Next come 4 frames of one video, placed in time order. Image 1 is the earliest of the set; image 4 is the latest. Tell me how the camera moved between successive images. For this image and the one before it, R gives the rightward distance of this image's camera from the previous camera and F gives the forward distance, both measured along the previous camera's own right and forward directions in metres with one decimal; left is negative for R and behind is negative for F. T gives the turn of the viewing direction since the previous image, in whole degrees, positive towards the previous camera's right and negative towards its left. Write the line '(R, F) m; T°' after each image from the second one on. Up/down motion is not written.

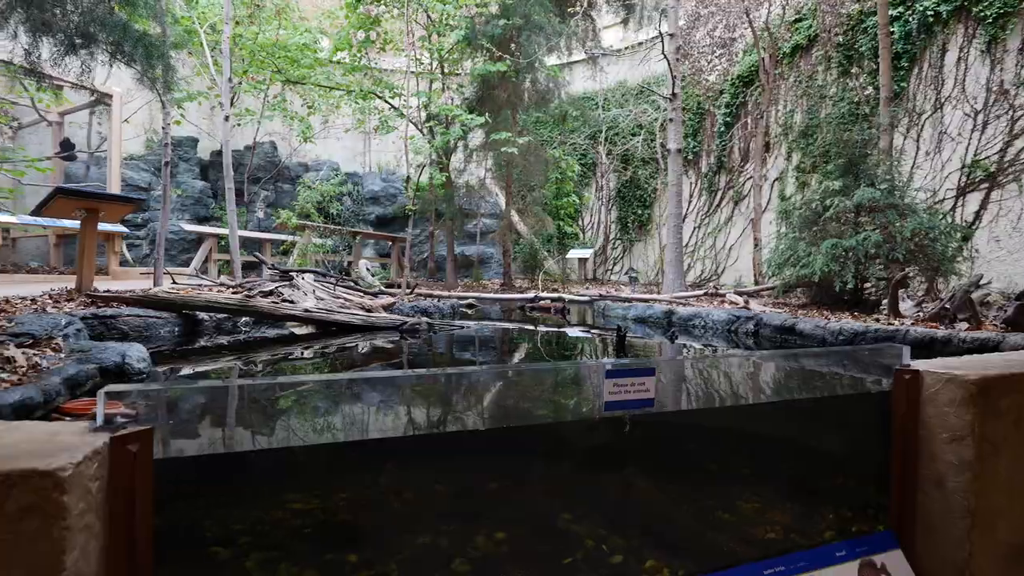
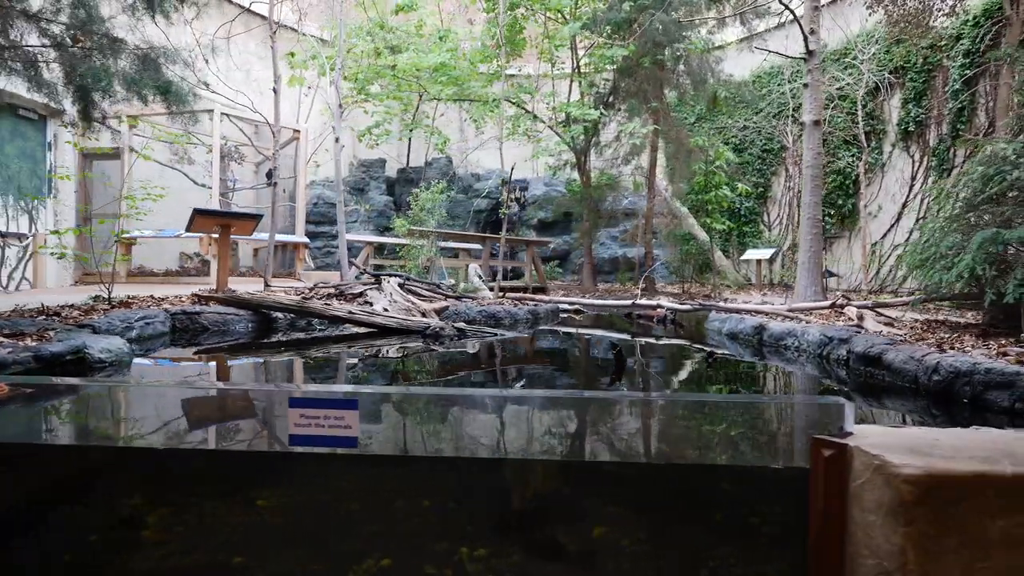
(+1.7, +0.7) m; -23°
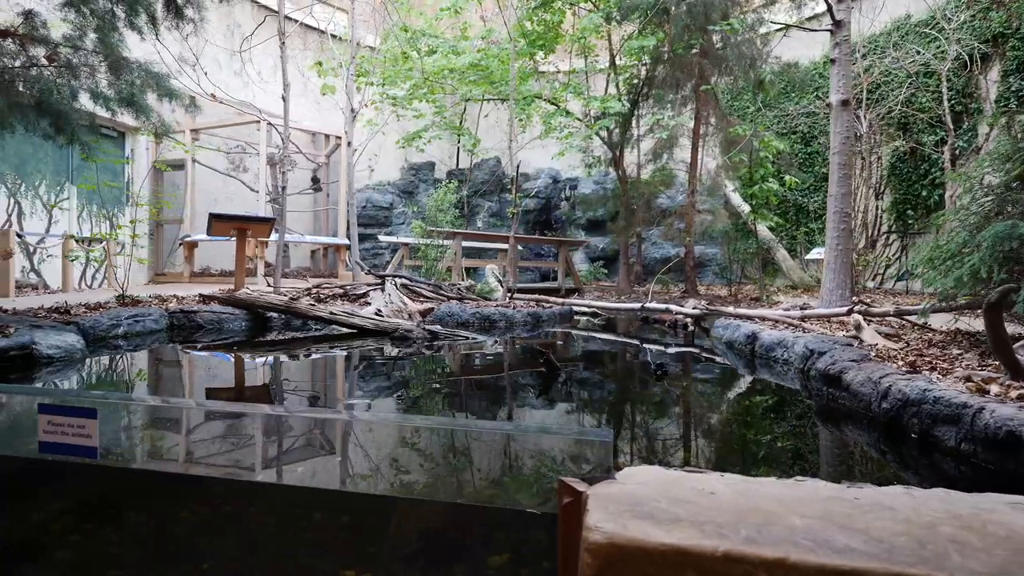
(+1.0, +0.3) m; -9°
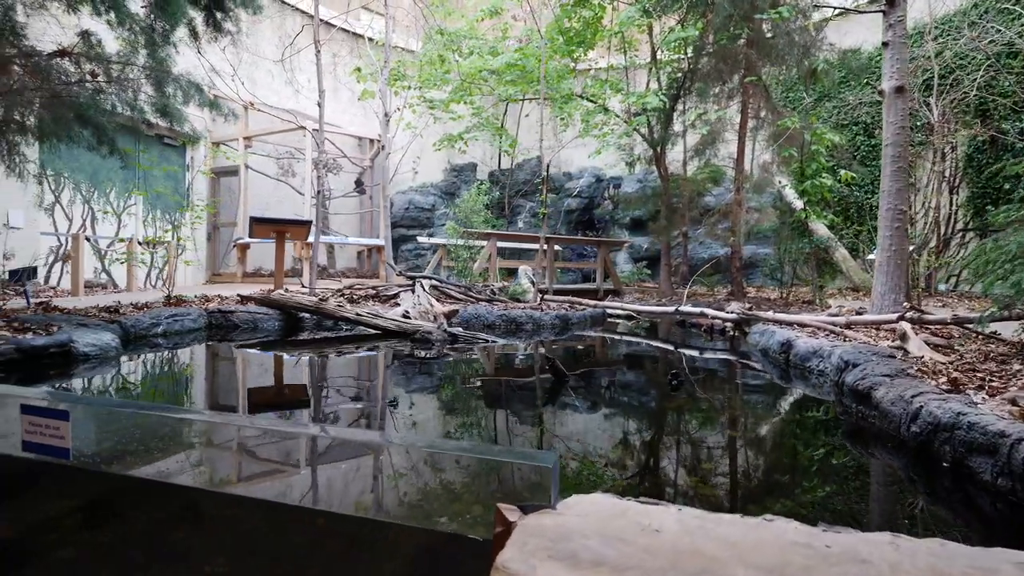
(+0.3, +0.1) m; -6°
